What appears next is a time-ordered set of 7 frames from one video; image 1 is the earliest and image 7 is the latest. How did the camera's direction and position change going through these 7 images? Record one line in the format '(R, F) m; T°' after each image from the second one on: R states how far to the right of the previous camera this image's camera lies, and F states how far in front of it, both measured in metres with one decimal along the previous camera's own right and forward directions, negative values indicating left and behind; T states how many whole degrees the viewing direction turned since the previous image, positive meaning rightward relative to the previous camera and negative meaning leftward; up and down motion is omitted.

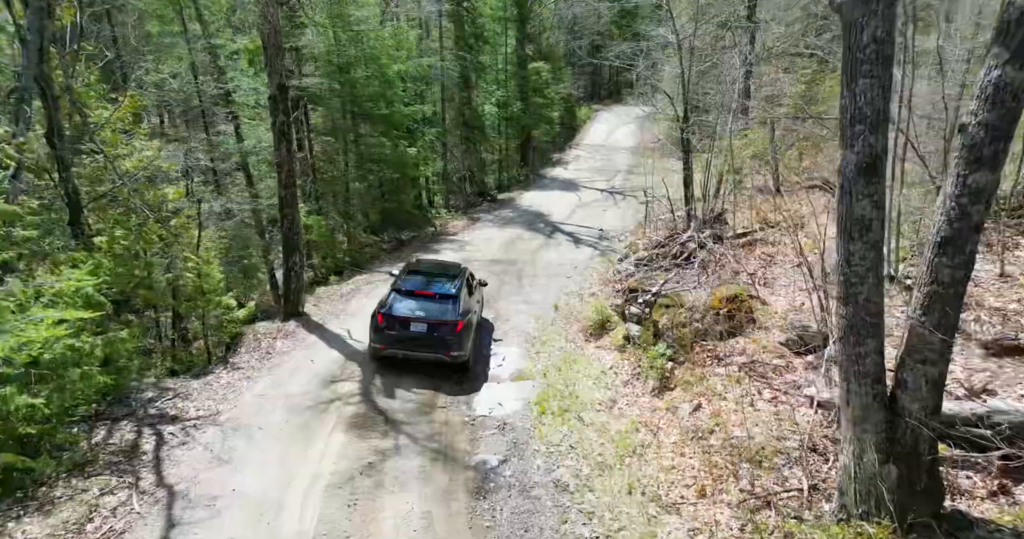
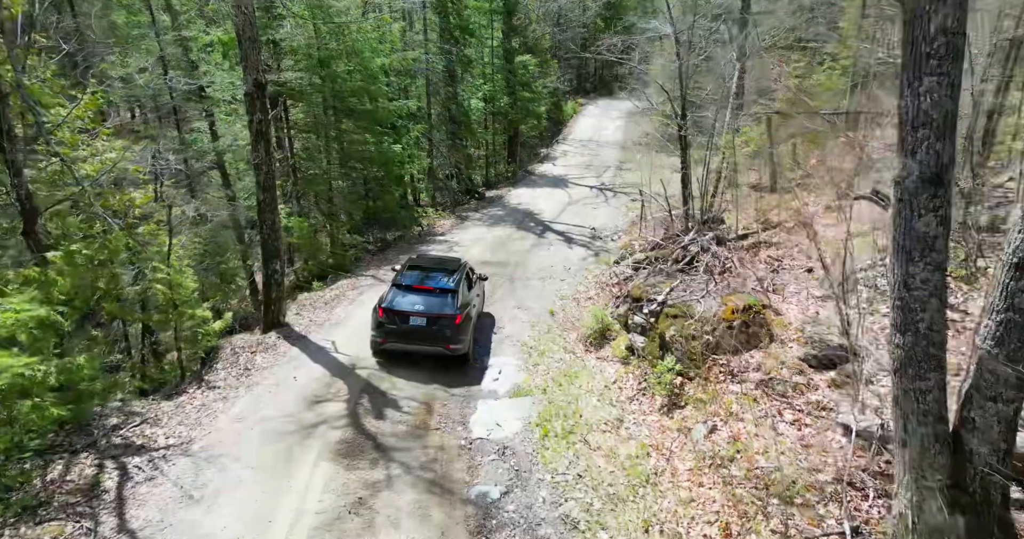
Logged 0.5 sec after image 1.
(-0.2, +0.6) m; +1°
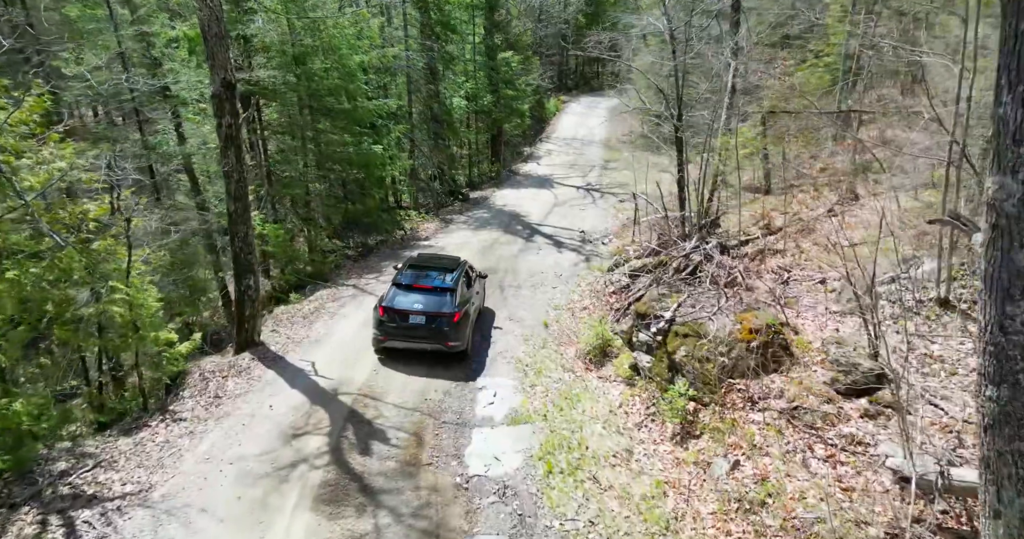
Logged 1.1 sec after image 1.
(-0.2, +0.7) m; +2°
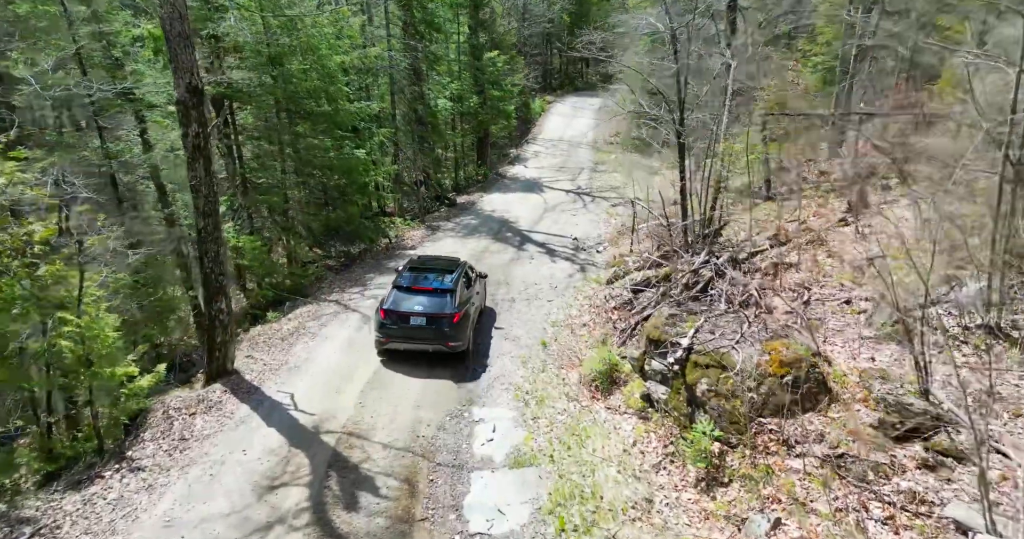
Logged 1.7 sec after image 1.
(-0.2, +0.8) m; +2°
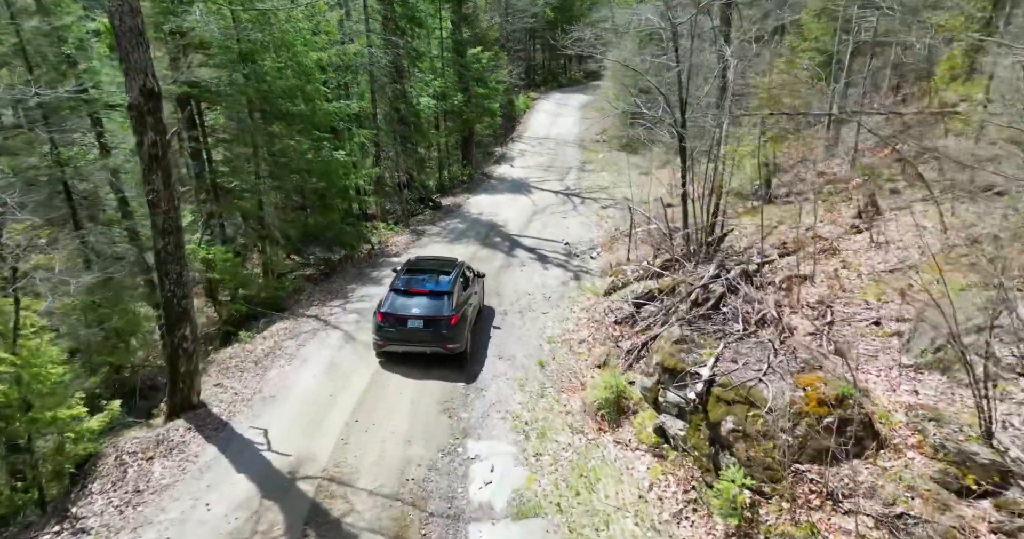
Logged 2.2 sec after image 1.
(-0.2, +0.9) m; +2°
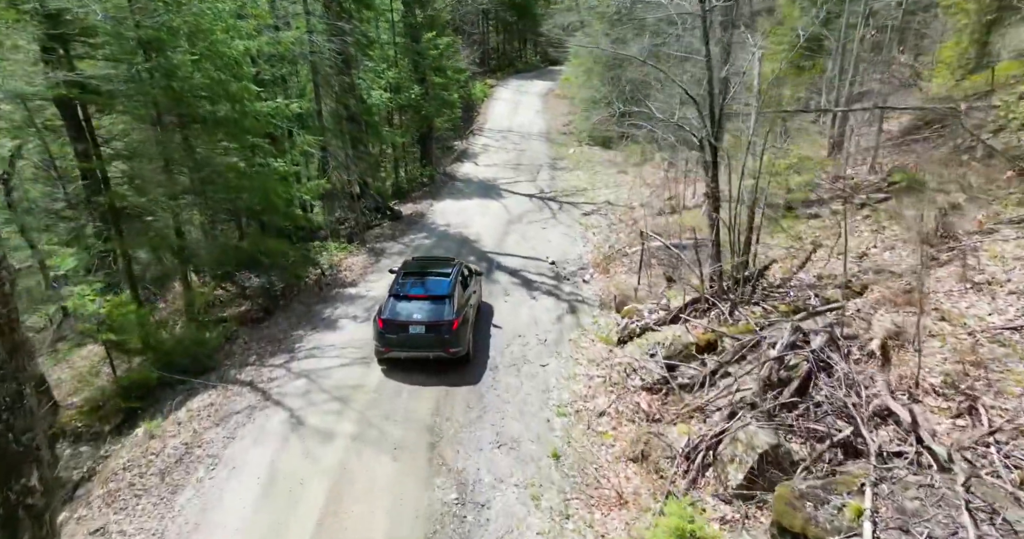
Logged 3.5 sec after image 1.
(-0.6, +2.8) m; +4°
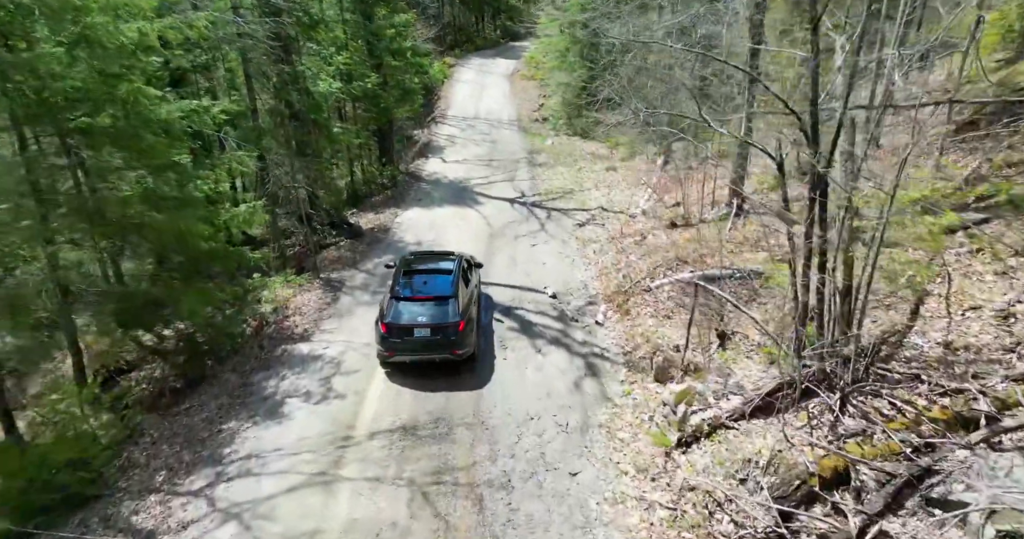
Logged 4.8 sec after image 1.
(-0.7, +3.3) m; +4°
